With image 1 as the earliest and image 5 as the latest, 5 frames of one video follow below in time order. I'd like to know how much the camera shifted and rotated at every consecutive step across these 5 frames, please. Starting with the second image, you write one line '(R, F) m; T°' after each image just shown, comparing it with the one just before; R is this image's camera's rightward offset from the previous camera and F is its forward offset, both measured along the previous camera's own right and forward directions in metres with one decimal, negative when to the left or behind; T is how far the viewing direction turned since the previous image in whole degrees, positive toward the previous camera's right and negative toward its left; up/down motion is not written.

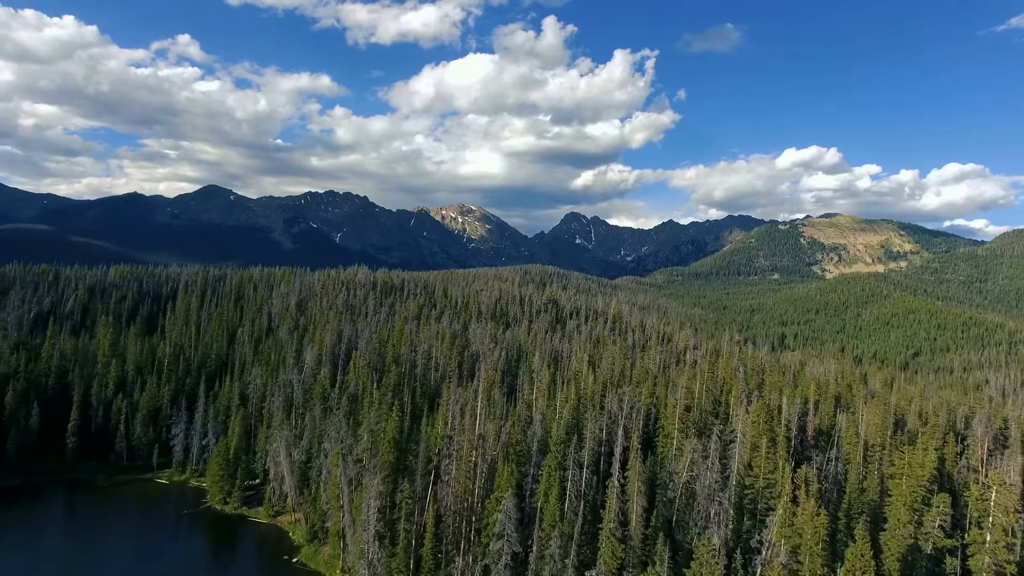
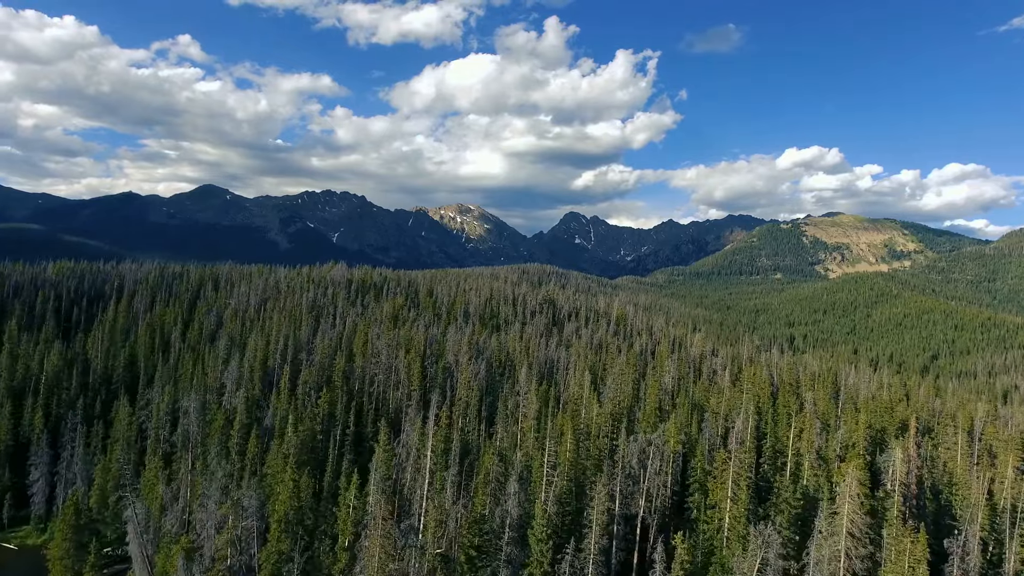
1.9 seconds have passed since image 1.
(+2.9, +32.1) m; 0°
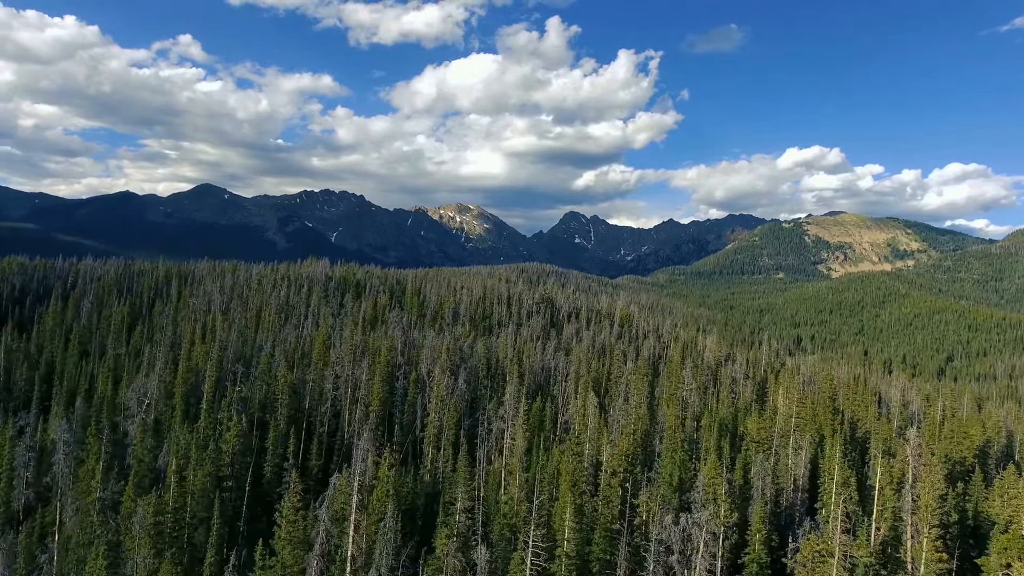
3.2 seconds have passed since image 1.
(+1.9, +22.9) m; 0°
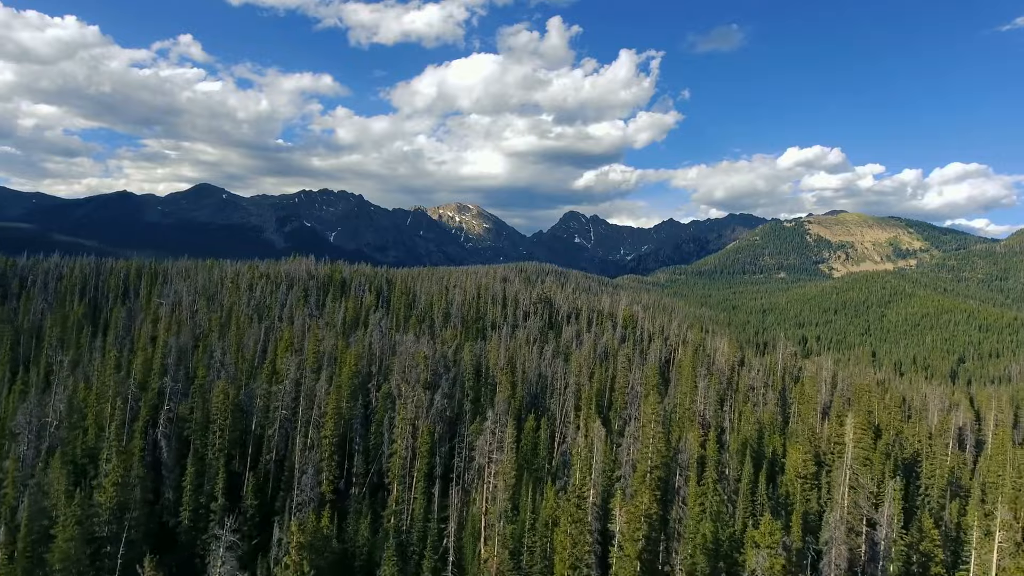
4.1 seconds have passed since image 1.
(+1.4, +16.8) m; 0°
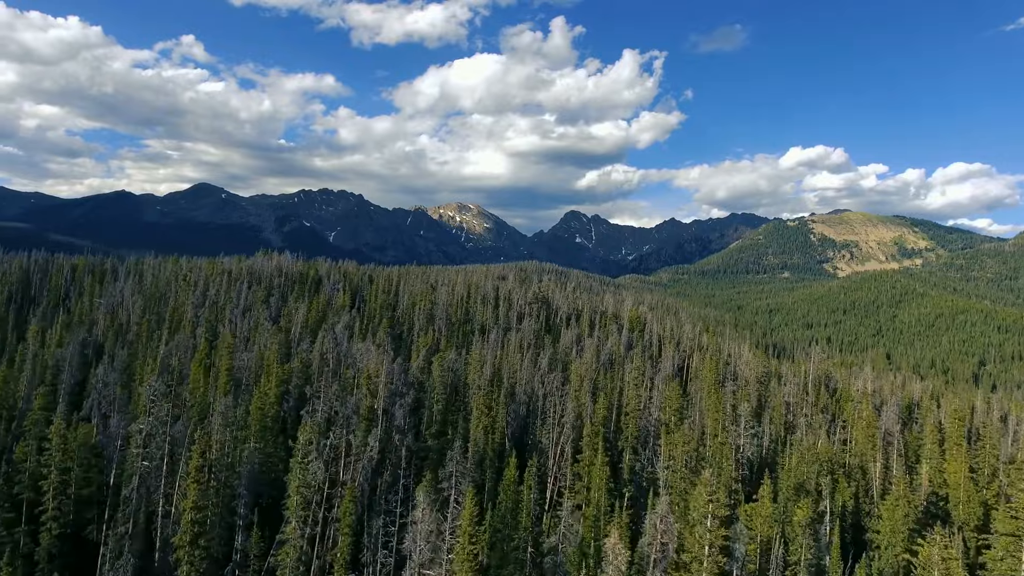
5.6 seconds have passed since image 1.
(+2.5, +25.4) m; 0°
